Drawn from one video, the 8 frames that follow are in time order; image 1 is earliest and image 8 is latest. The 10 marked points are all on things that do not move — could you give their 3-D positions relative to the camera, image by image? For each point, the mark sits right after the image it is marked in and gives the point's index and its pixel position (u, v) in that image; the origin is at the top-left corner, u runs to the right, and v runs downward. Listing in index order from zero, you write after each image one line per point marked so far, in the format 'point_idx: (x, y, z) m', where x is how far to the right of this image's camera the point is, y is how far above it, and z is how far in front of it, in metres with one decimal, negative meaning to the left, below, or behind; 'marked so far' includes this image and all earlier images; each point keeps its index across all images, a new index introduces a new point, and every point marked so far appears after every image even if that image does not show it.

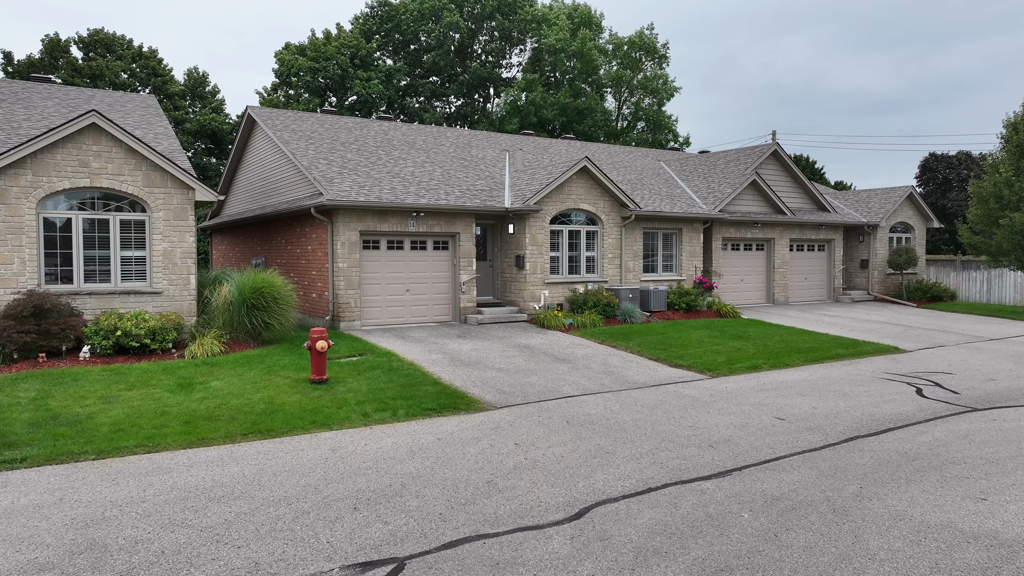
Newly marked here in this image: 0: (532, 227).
0: (+0.4, +1.4, +16.2) m
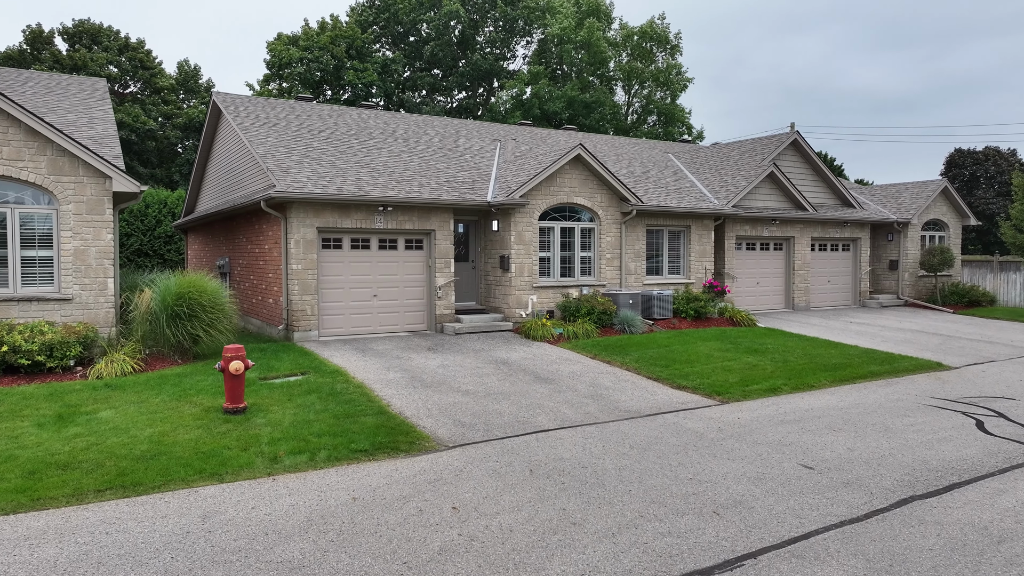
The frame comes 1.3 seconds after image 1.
0: (+0.1, +1.3, +14.2) m
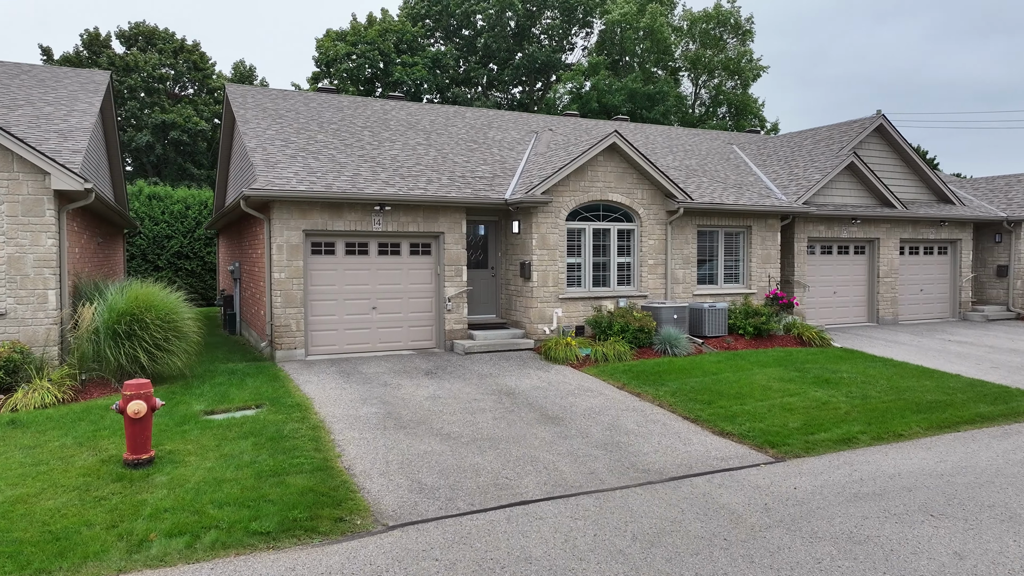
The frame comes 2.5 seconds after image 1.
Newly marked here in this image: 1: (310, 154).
0: (+0.5, +1.1, +12.2) m
1: (-3.6, +2.4, +12.6) m
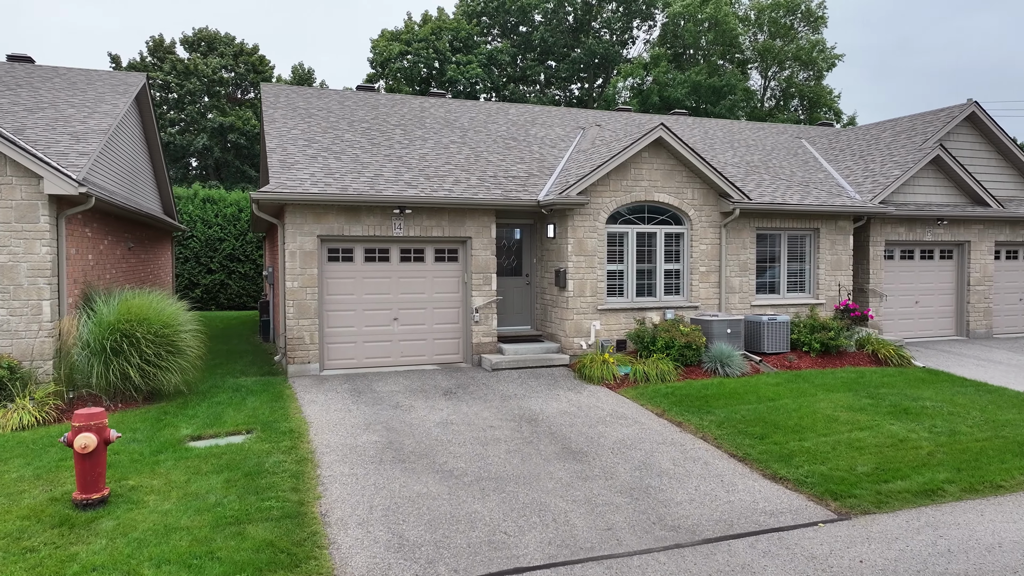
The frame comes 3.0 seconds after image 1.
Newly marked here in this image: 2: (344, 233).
0: (+1.0, +0.9, +11.1) m
1: (-3.0, +2.2, +11.8) m
2: (-2.5, +0.8, +10.5) m
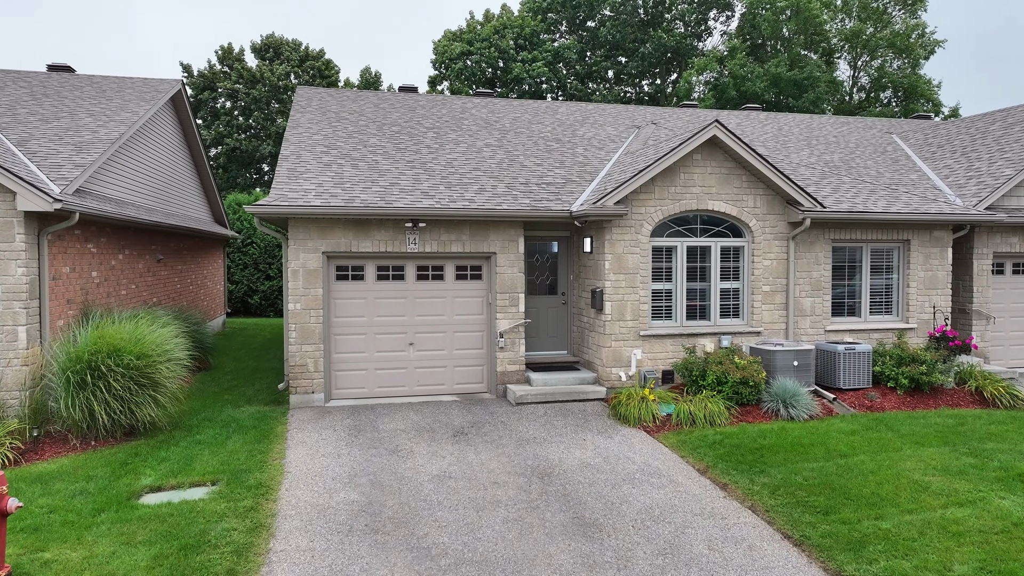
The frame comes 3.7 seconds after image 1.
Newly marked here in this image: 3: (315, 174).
0: (+1.4, +0.6, +9.7) m
1: (-2.5, +1.9, +10.8) m
2: (-2.1, +0.5, +9.5) m
3: (-2.8, +1.6, +10.1) m
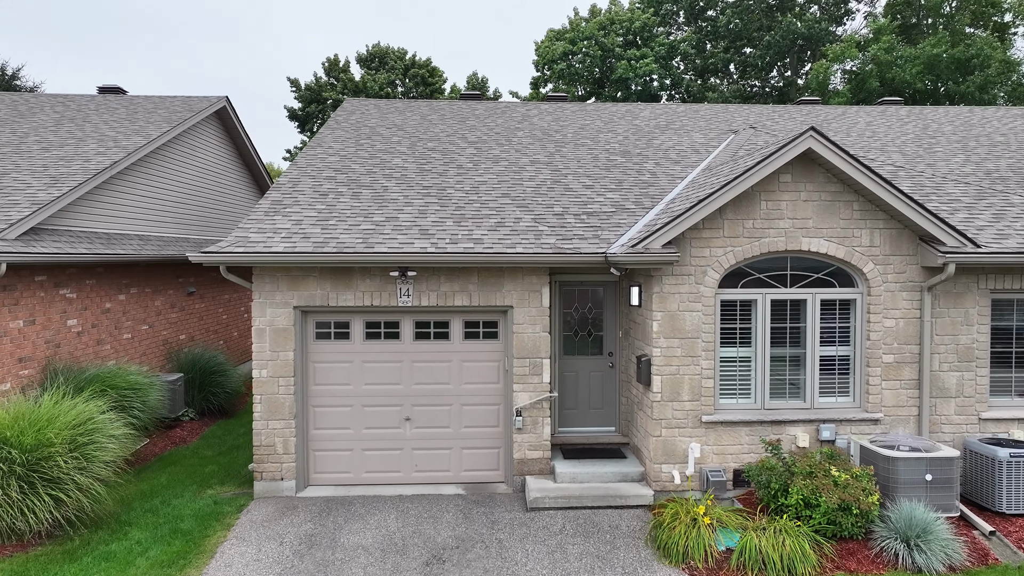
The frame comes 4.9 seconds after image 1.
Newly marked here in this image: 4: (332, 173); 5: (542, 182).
0: (+1.6, -0.1, +7.2) m
1: (-2.0, +1.3, +9.0) m
2: (-1.9, -0.2, +7.6) m
3: (-2.5, +0.9, +8.4) m
4: (-2.5, +1.6, +9.7) m
5: (+0.4, +1.4, +9.5) m
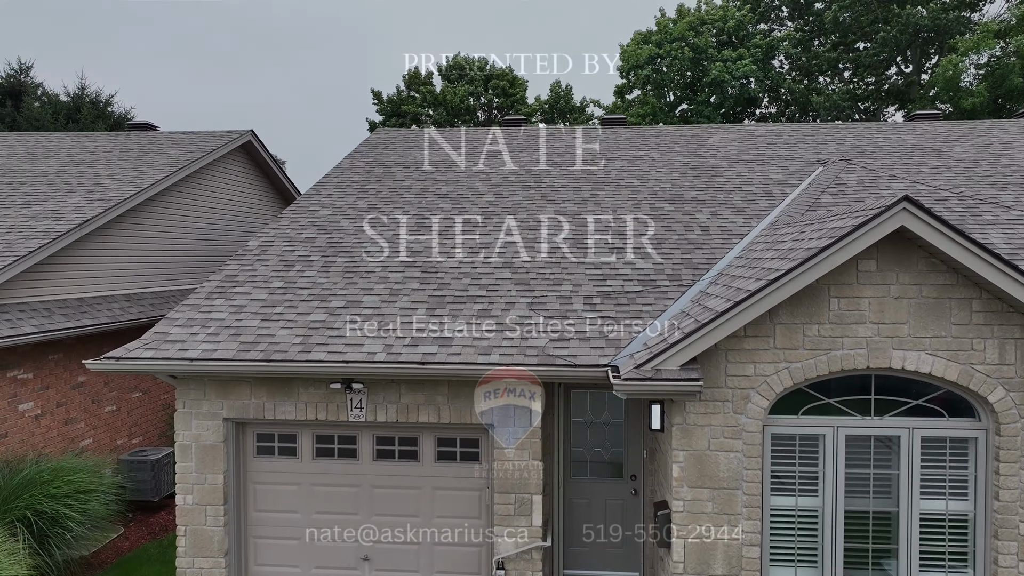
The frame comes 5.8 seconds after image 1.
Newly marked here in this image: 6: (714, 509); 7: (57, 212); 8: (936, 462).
0: (+1.3, -1.0, +5.2) m
1: (-2.0, +0.3, +7.5) m
2: (-2.1, -1.1, +6.1) m
3: (-2.5, 0.0, +6.9) m
4: (-2.3, +0.6, +8.2) m
5: (+0.5, +0.5, +7.6) m
6: (+1.5, -1.6, +5.2) m
7: (-5.9, +1.0, +9.3) m
8: (+3.1, -1.2, +5.2) m
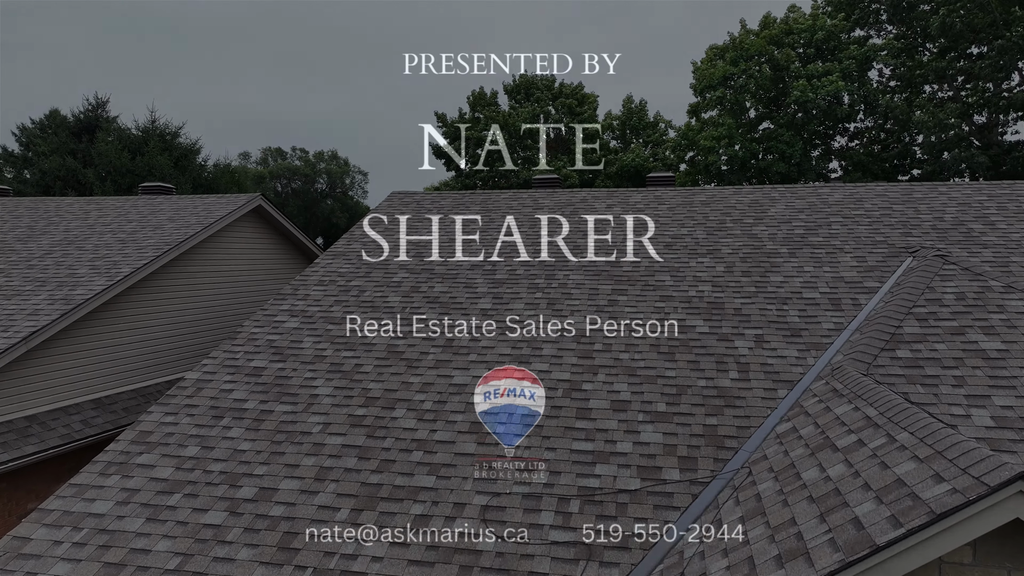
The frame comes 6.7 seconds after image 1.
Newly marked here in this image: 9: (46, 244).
0: (+0.8, -2.4, +3.4) m
1: (-2.2, -1.0, +6.2) m
2: (-2.5, -2.4, +4.8) m
3: (-2.8, -1.3, +5.6) m
4: (-2.4, -0.7, +6.9) m
5: (+0.3, -0.9, +6.0) m
6: (+1.0, -3.0, +3.4) m
7: (-5.8, -0.3, +8.4) m
8: (+2.5, -2.6, +3.2) m
9: (-6.9, +0.7, +10.6) m
